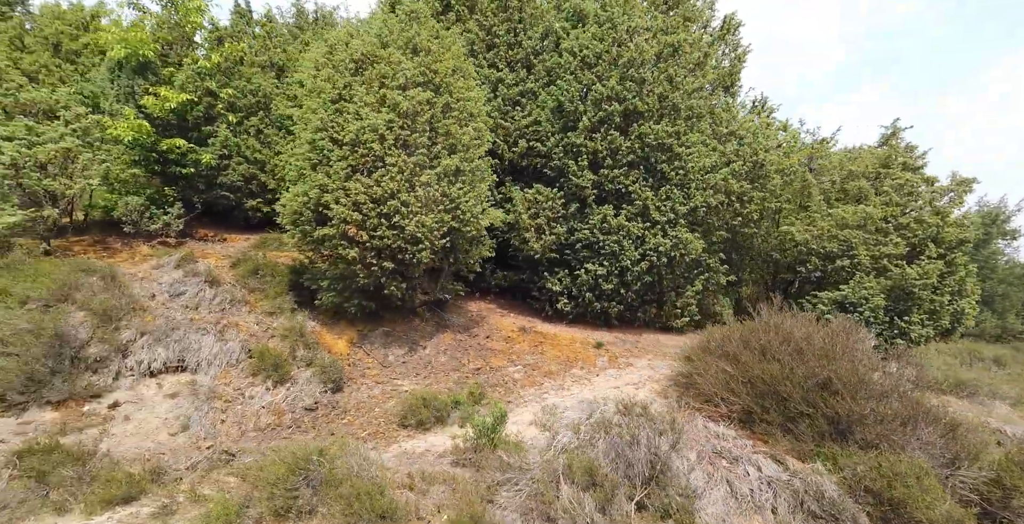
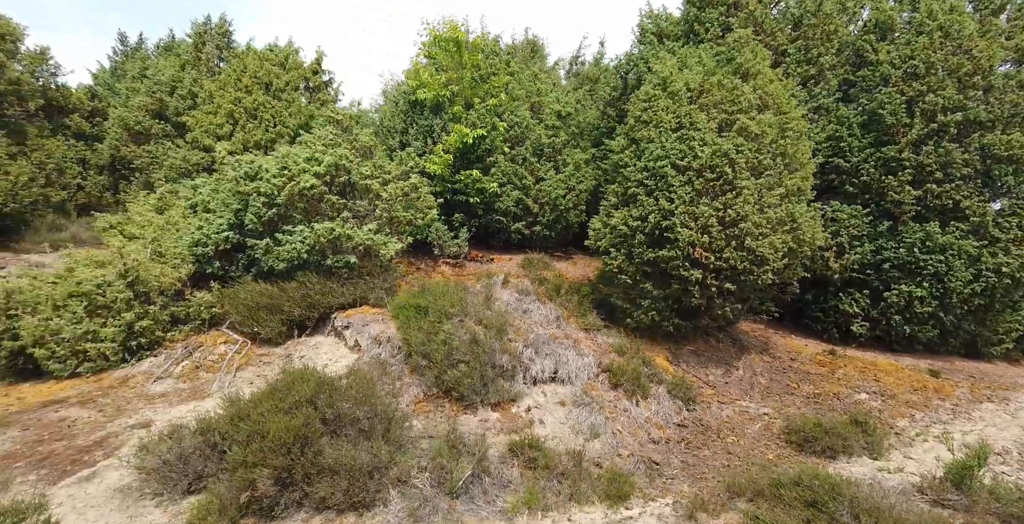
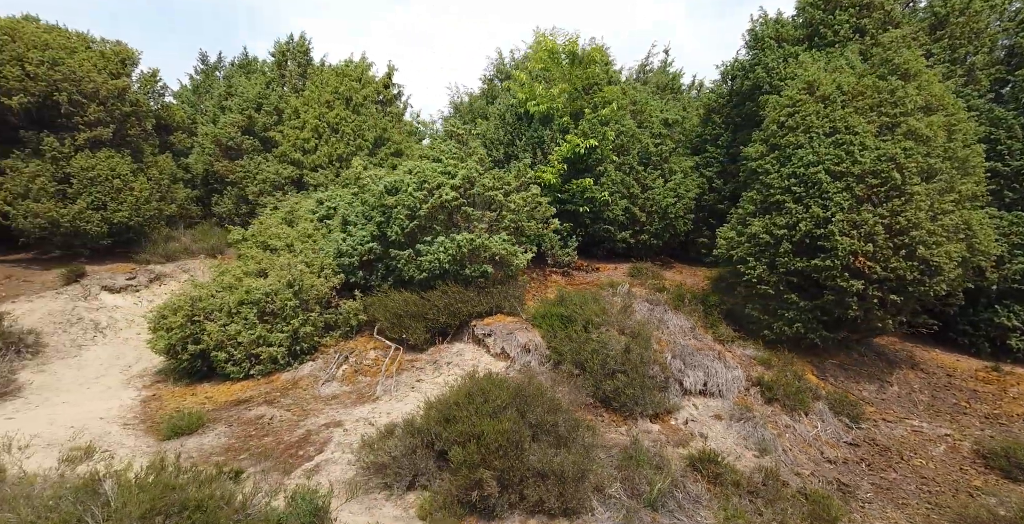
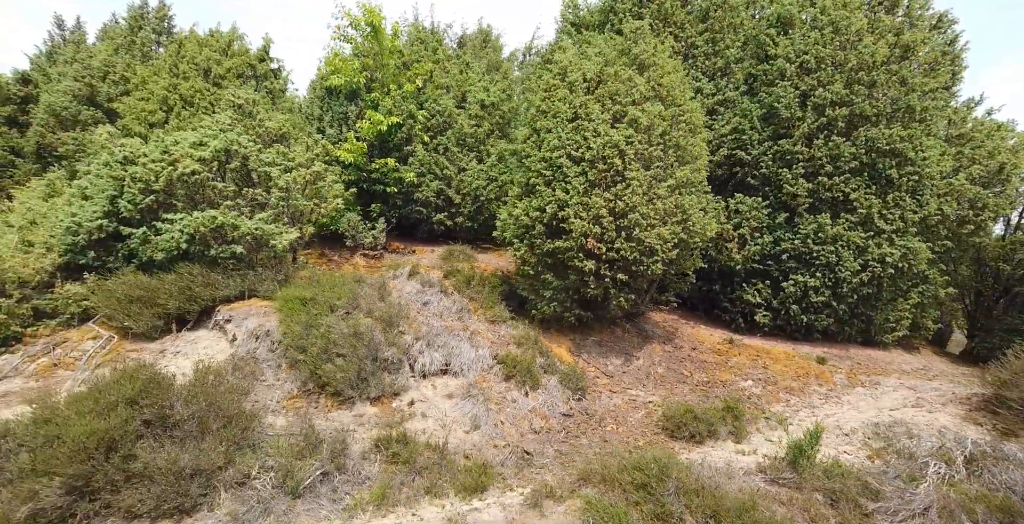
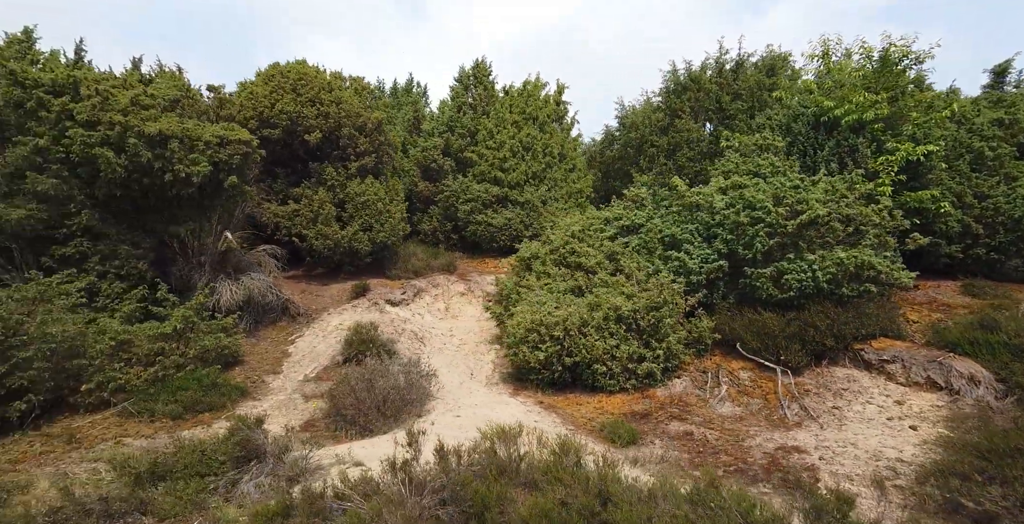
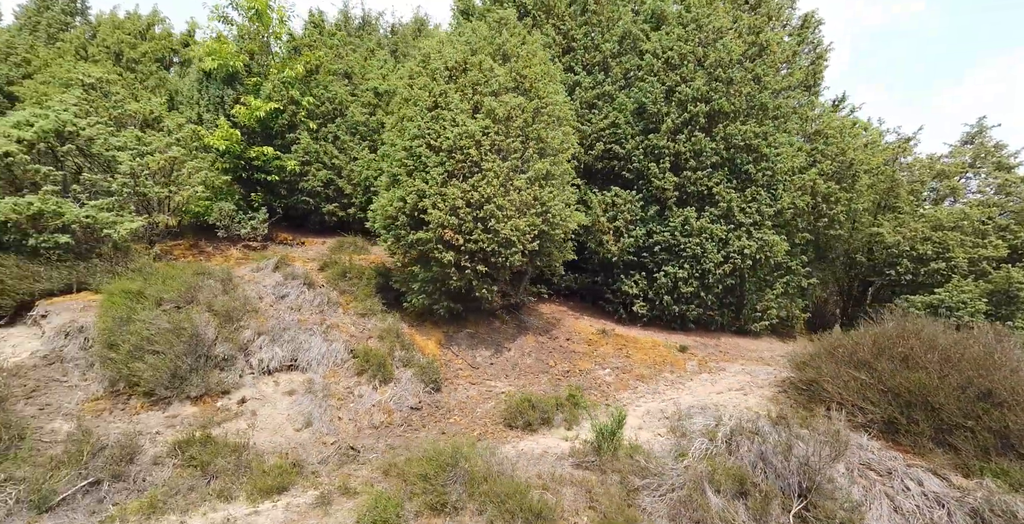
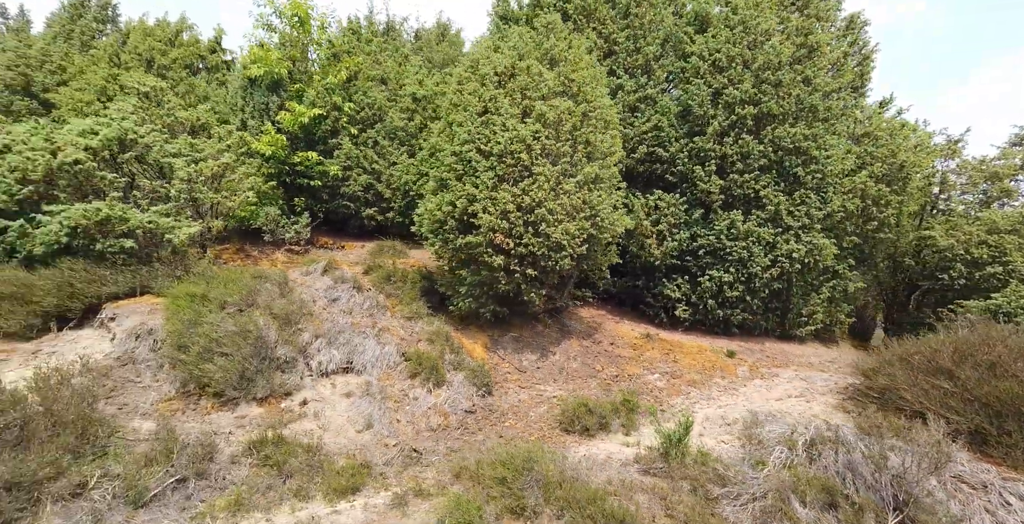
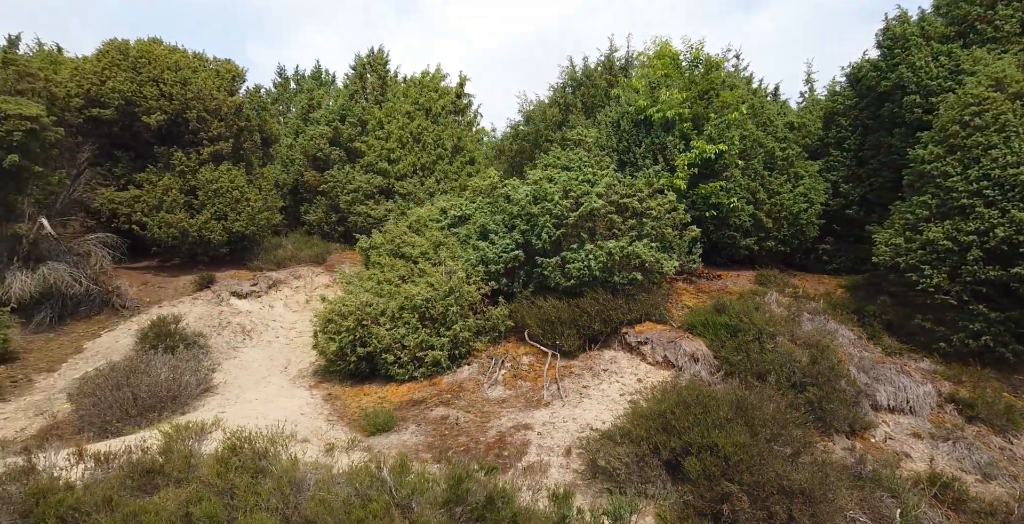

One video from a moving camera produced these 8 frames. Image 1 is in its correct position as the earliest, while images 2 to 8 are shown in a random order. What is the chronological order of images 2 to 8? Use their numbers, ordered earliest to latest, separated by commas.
6, 7, 4, 2, 3, 8, 5
